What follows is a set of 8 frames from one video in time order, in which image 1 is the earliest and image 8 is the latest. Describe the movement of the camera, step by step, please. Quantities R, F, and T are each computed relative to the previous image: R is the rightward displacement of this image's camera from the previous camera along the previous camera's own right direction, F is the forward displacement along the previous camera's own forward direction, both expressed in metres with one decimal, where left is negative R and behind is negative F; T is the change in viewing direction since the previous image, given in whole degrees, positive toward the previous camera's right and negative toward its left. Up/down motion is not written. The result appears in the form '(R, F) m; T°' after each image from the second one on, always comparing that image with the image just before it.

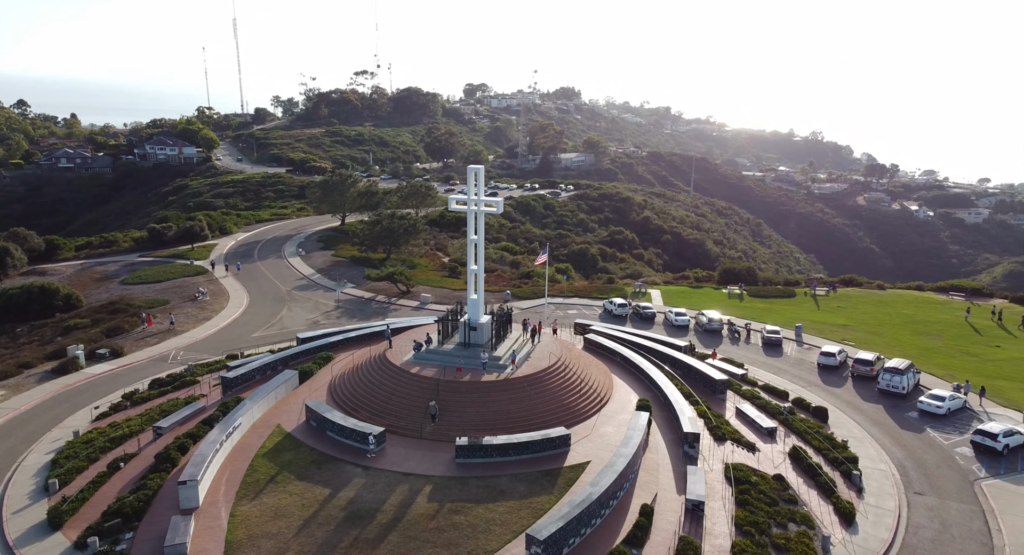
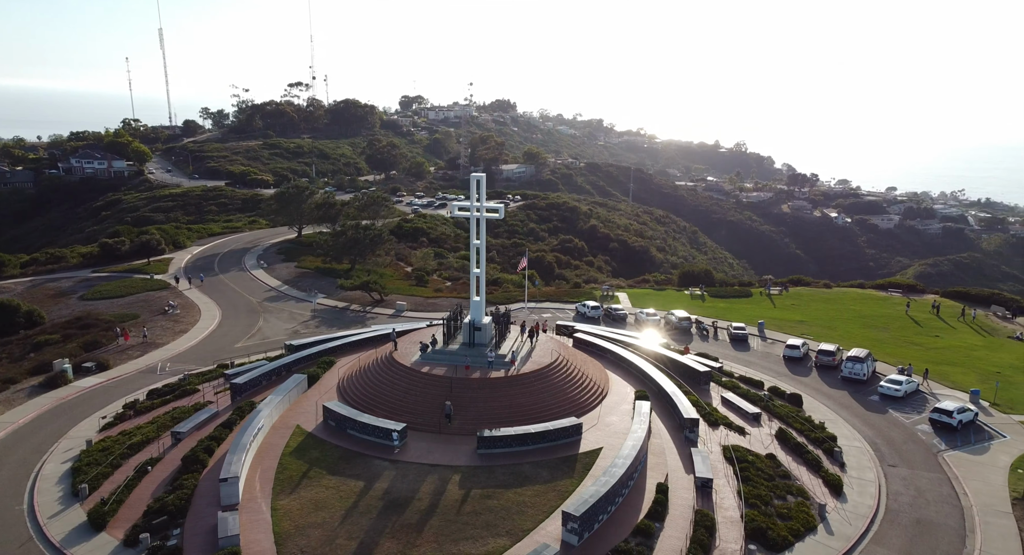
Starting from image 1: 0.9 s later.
(-1.8, -0.7) m; +4°
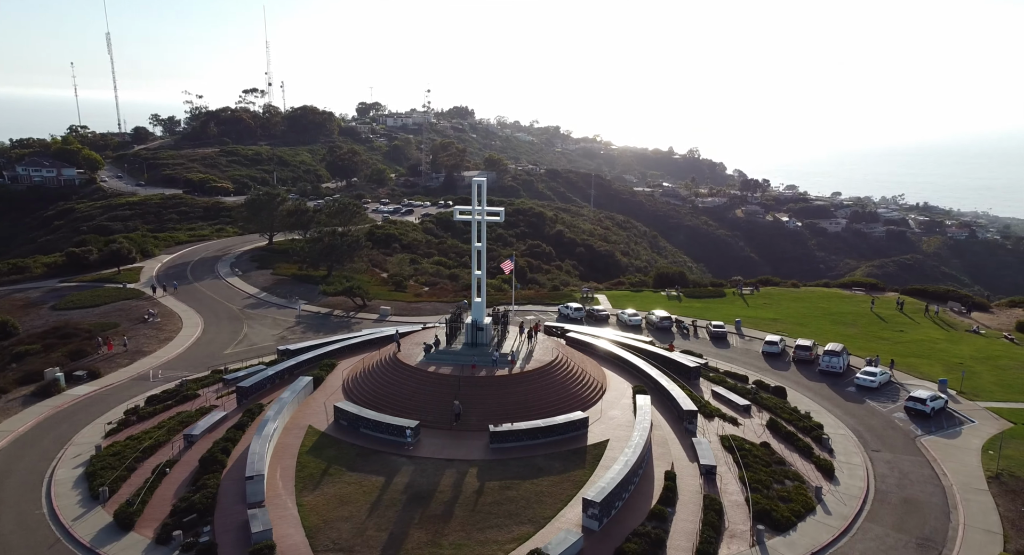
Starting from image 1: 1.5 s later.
(-1.2, -0.4) m; +3°
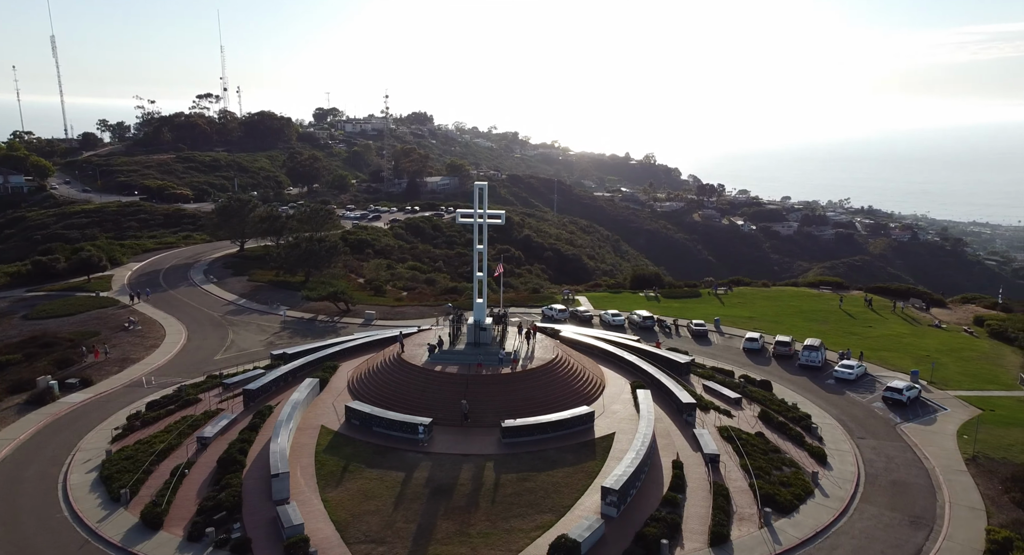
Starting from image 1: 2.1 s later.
(-1.1, -0.4) m; +3°
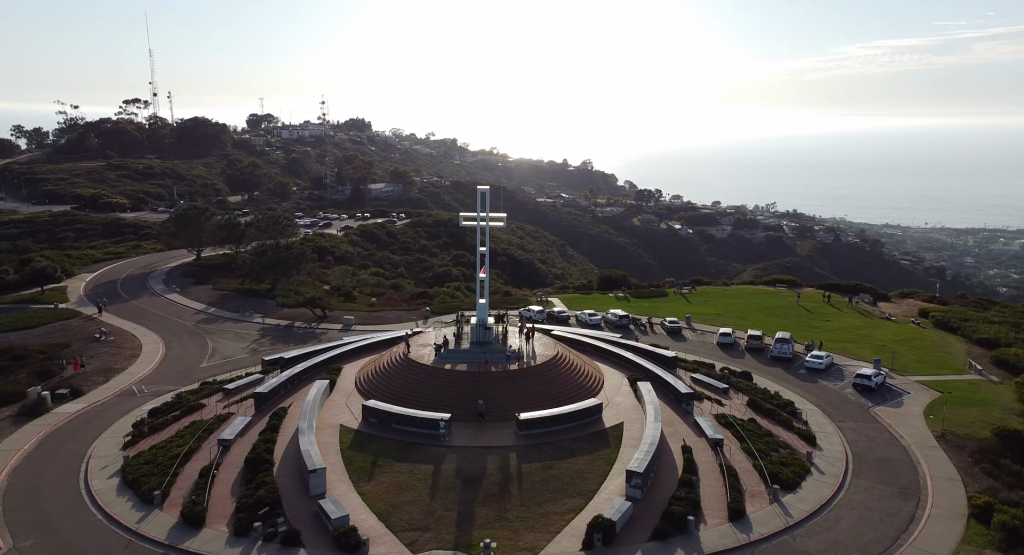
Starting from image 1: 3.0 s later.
(-1.7, -0.5) m; +4°
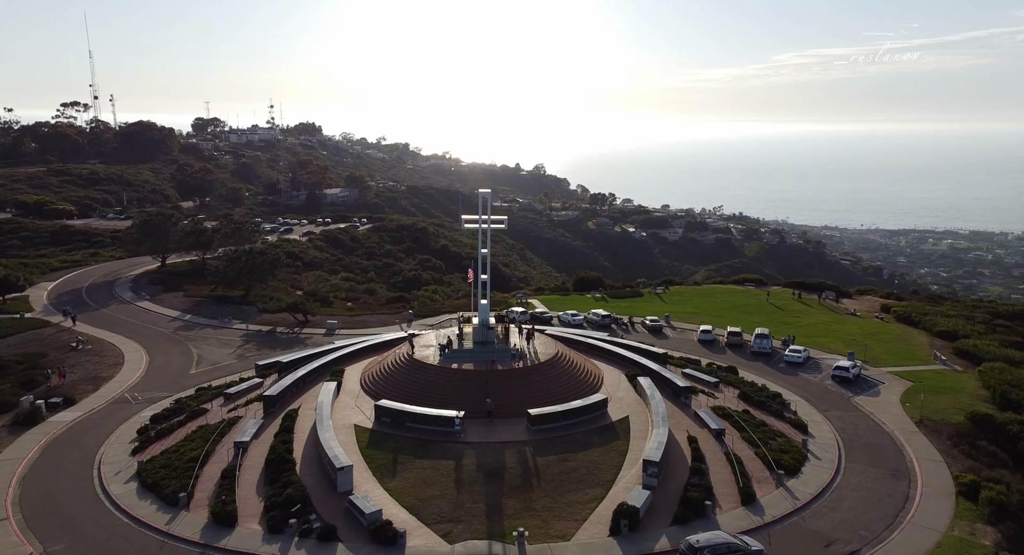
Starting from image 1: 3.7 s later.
(-1.3, -0.3) m; +3°
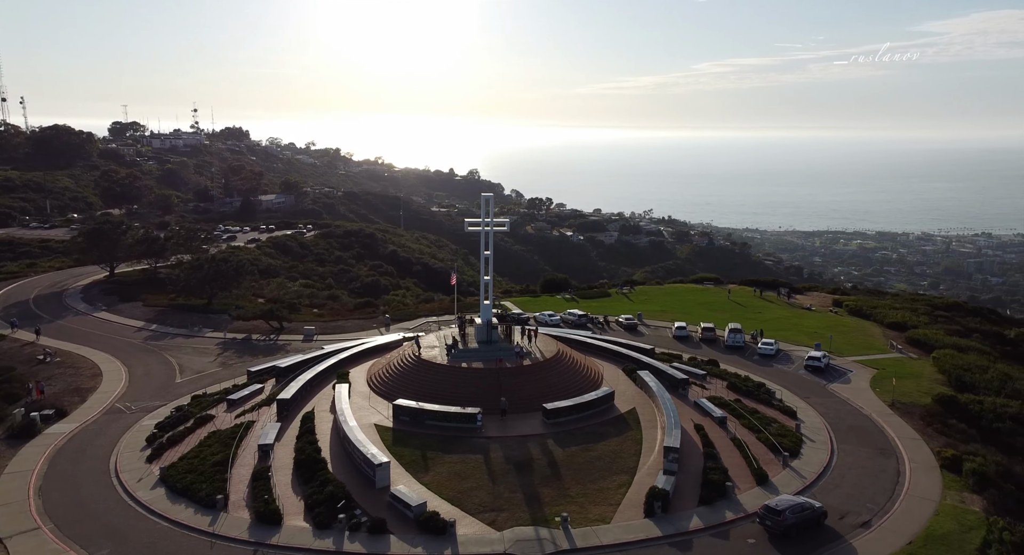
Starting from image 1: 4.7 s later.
(-1.8, -0.4) m; +4°
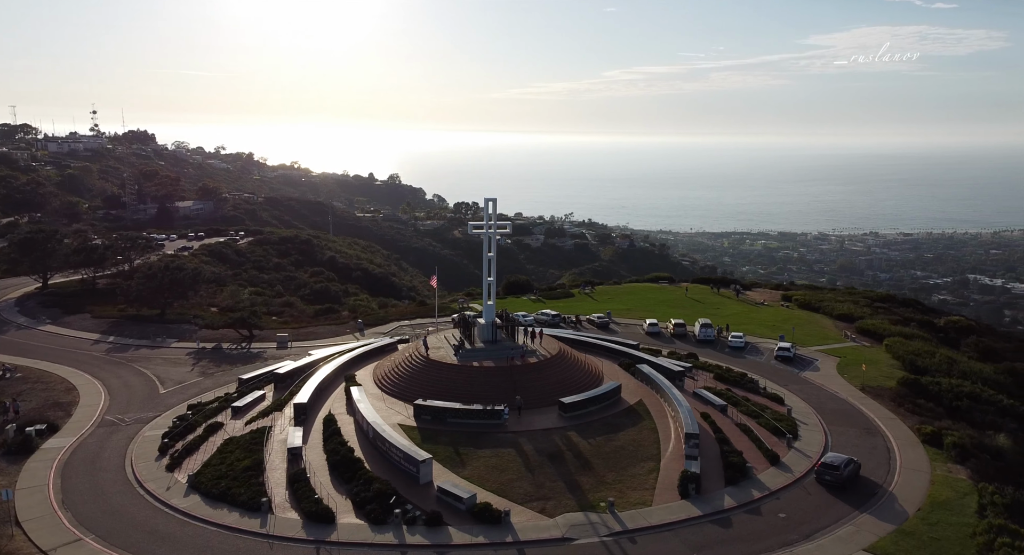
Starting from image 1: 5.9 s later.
(-2.1, -0.4) m; +5°
